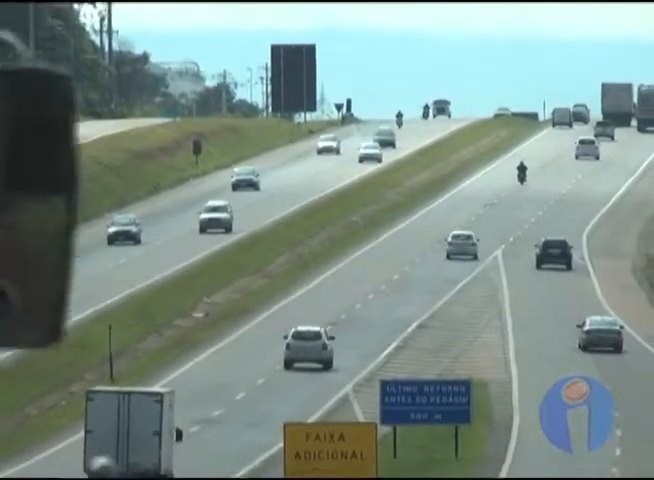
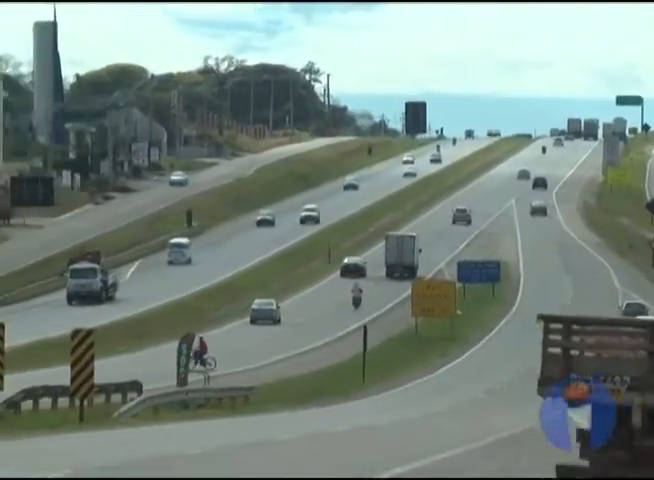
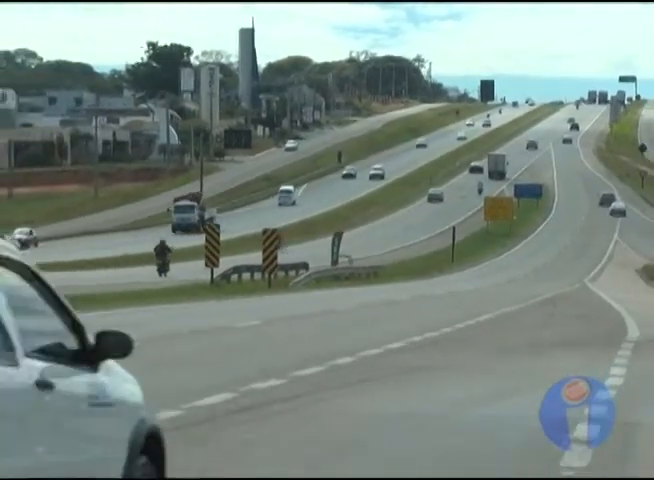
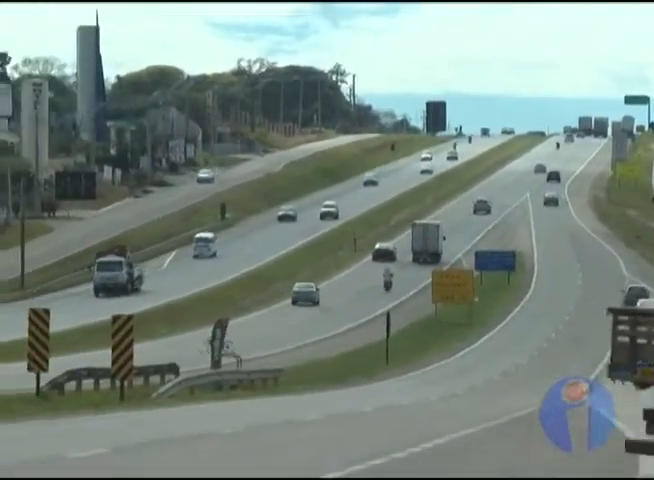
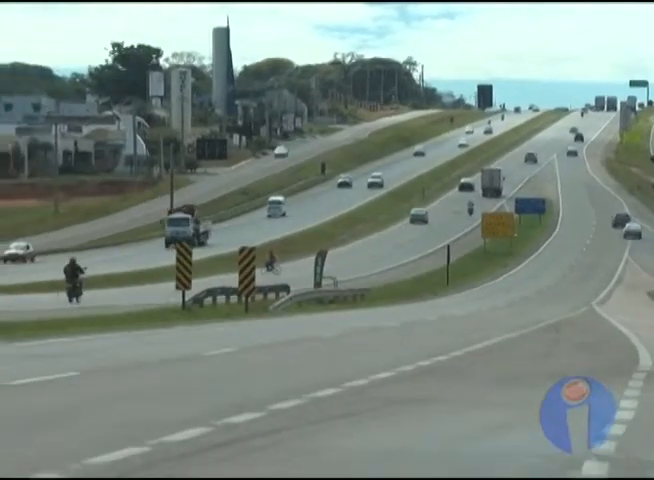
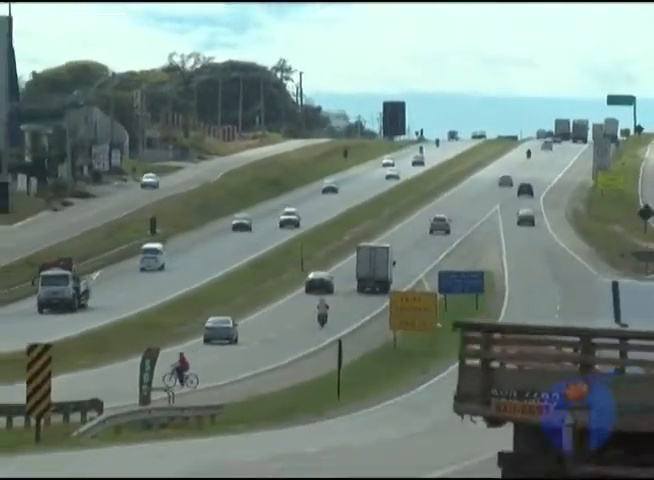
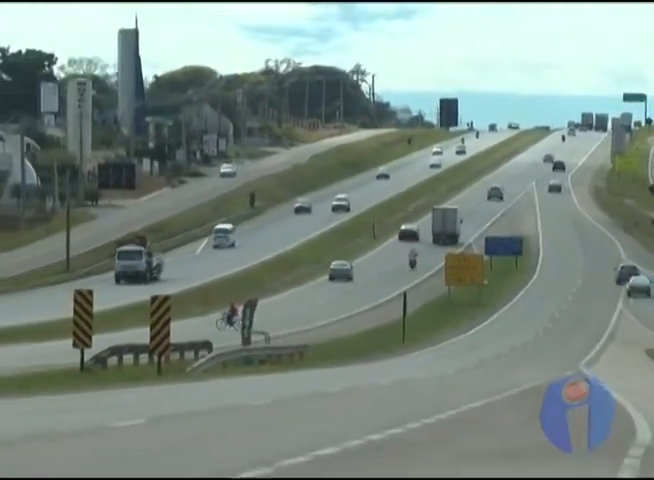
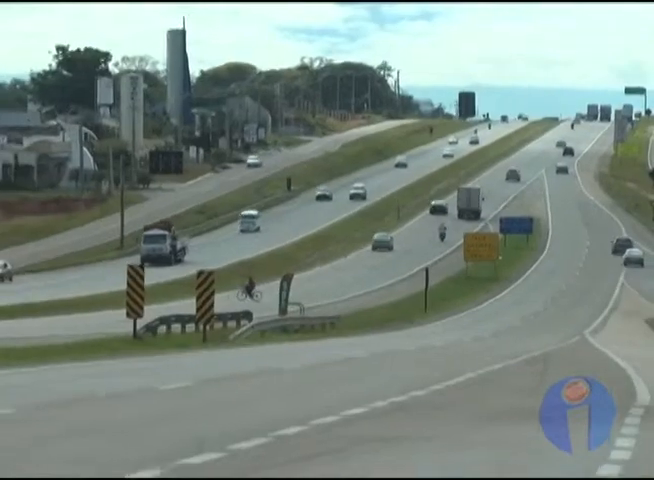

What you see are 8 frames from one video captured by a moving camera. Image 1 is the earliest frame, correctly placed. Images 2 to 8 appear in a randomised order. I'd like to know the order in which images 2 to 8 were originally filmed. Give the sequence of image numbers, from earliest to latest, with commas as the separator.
6, 2, 4, 7, 8, 5, 3
